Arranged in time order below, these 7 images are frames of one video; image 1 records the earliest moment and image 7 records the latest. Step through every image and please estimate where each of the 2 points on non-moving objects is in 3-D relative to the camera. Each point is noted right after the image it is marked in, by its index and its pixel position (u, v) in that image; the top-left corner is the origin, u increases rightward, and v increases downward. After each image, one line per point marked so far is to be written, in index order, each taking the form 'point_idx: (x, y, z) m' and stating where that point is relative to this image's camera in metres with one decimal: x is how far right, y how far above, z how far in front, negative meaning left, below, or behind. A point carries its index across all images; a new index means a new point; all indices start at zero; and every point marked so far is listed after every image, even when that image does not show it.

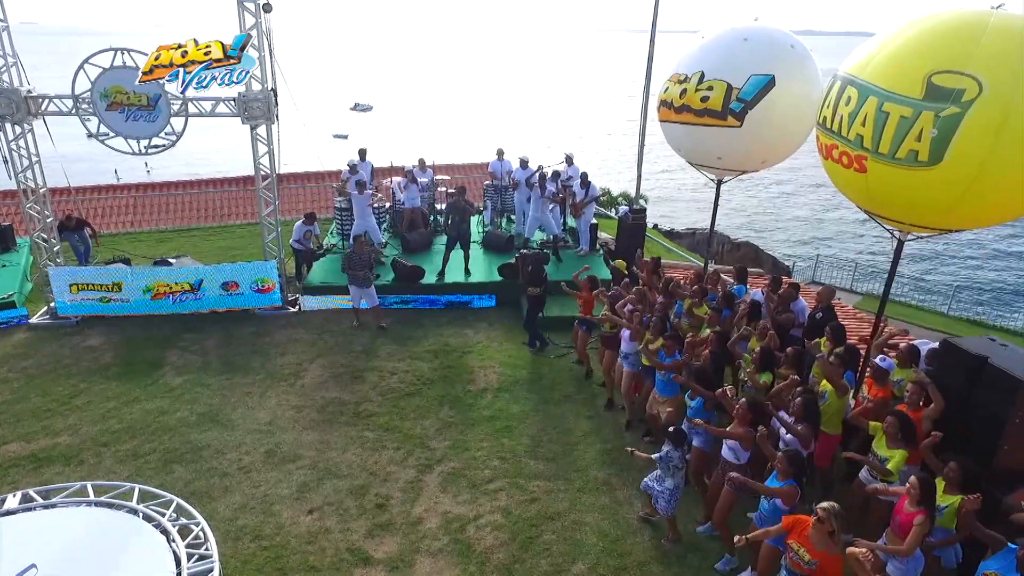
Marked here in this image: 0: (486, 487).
0: (-0.3, -2.3, +7.1) m
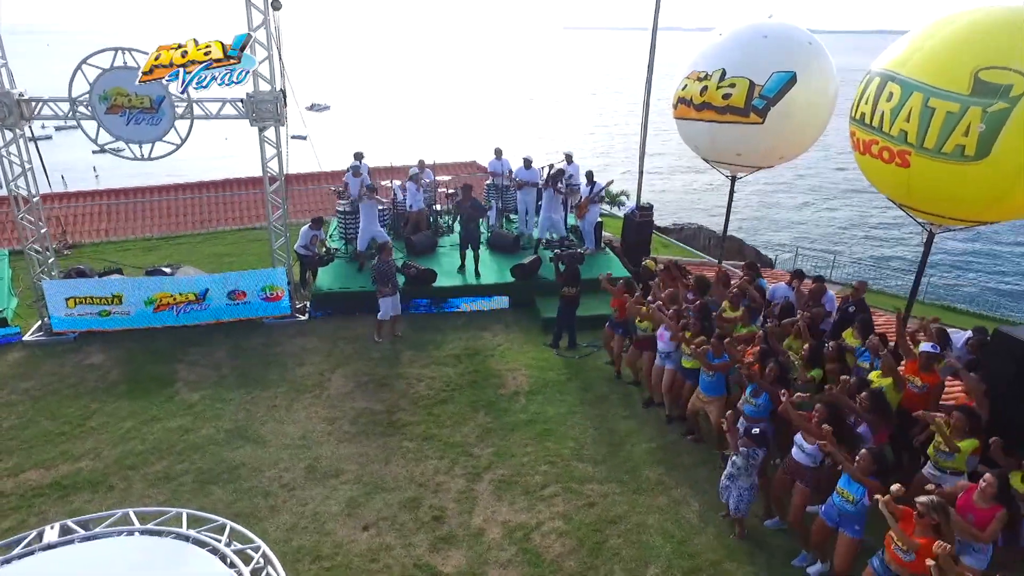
0: (+0.3, -2.3, +7.0) m
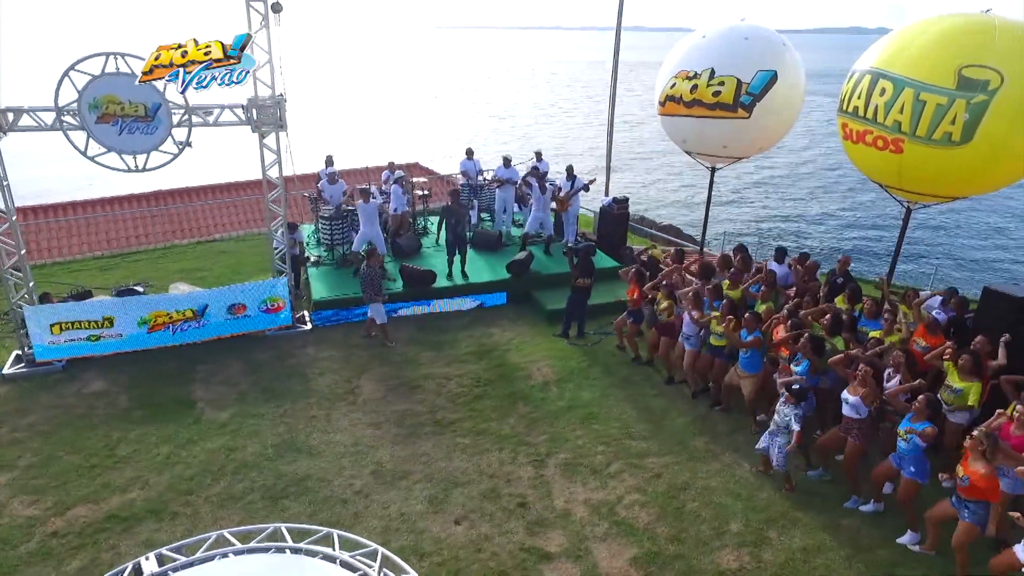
0: (+1.1, -2.2, +7.4) m
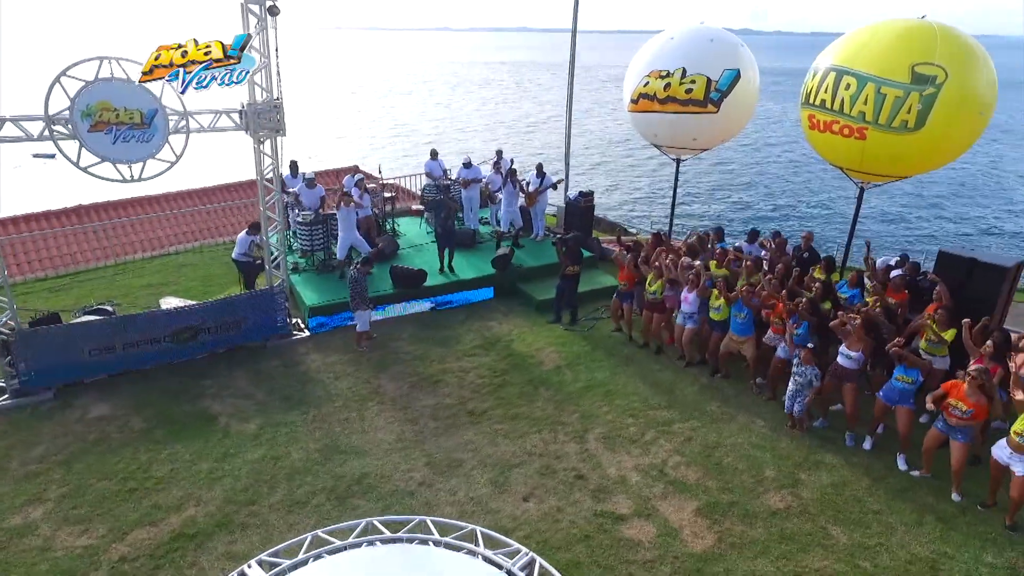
0: (+1.7, -2.0, +8.0) m
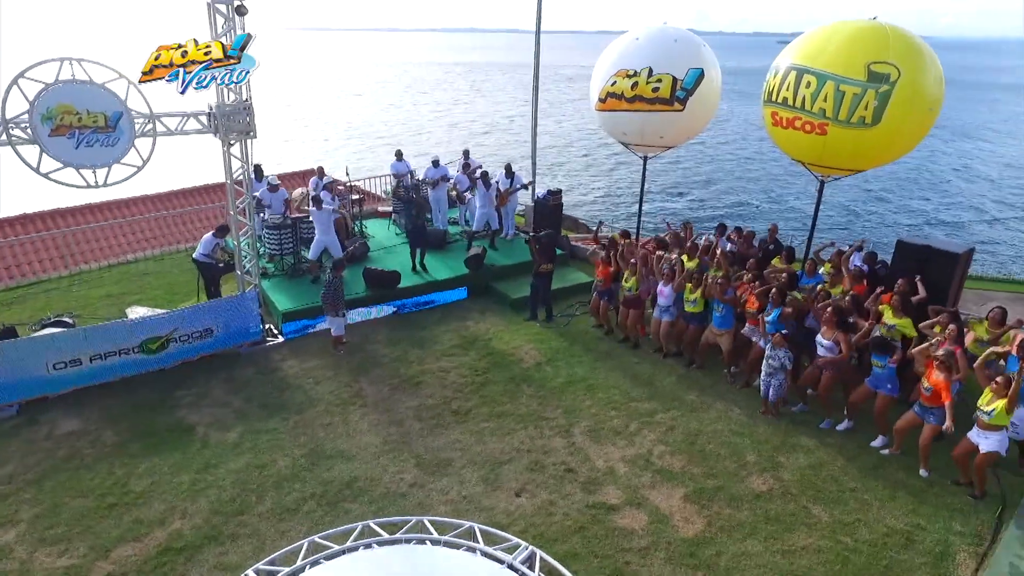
0: (+1.6, -1.9, +8.2) m
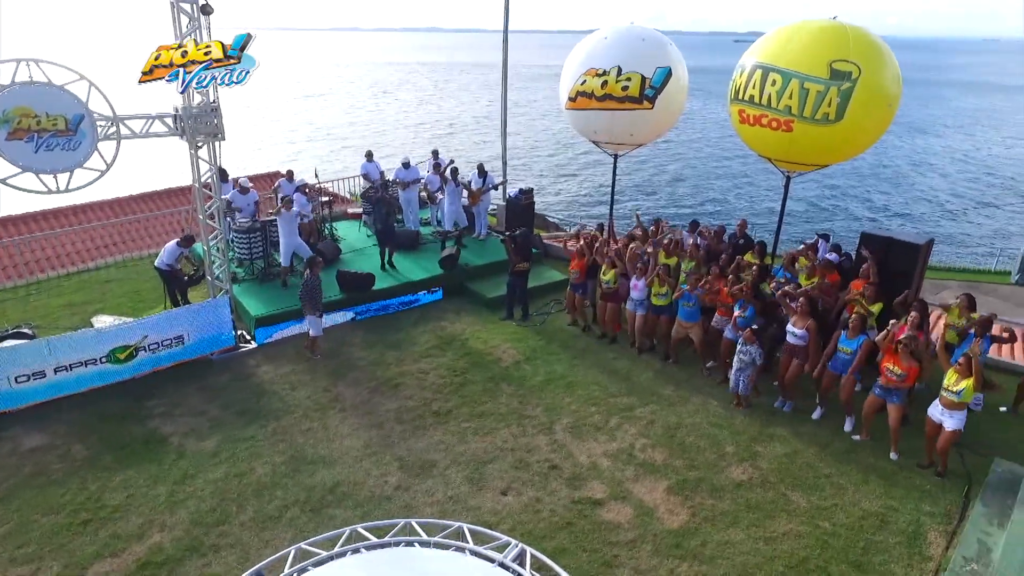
0: (+1.3, -1.9, +8.3) m
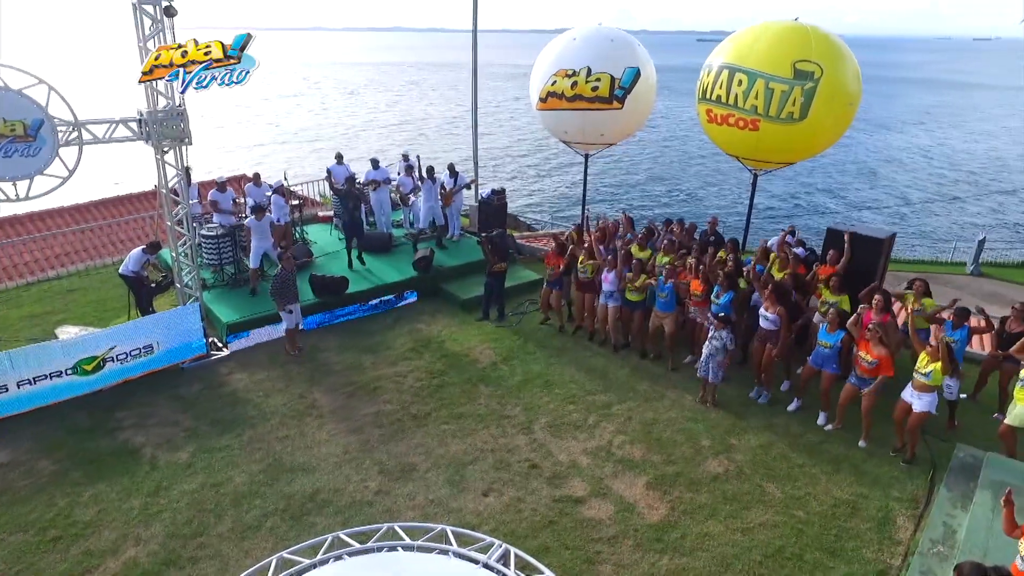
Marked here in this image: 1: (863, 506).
0: (+1.0, -1.9, +8.4) m
1: (+3.9, -2.4, +6.8) m
